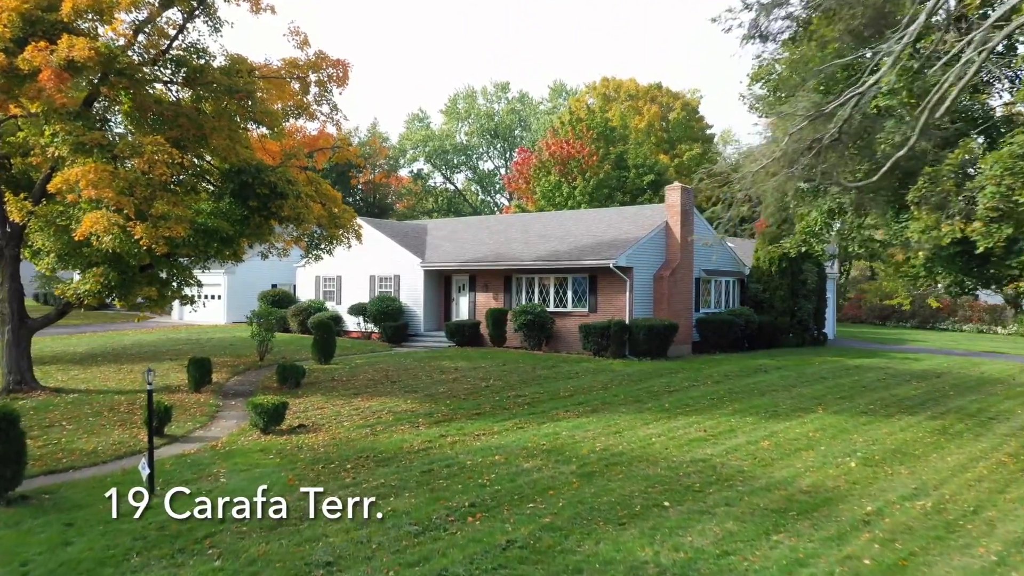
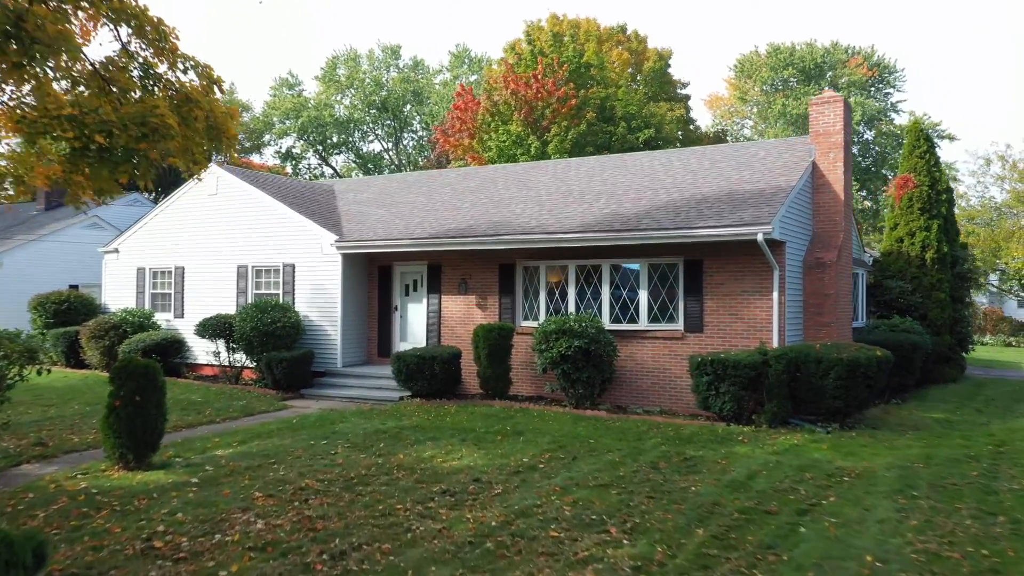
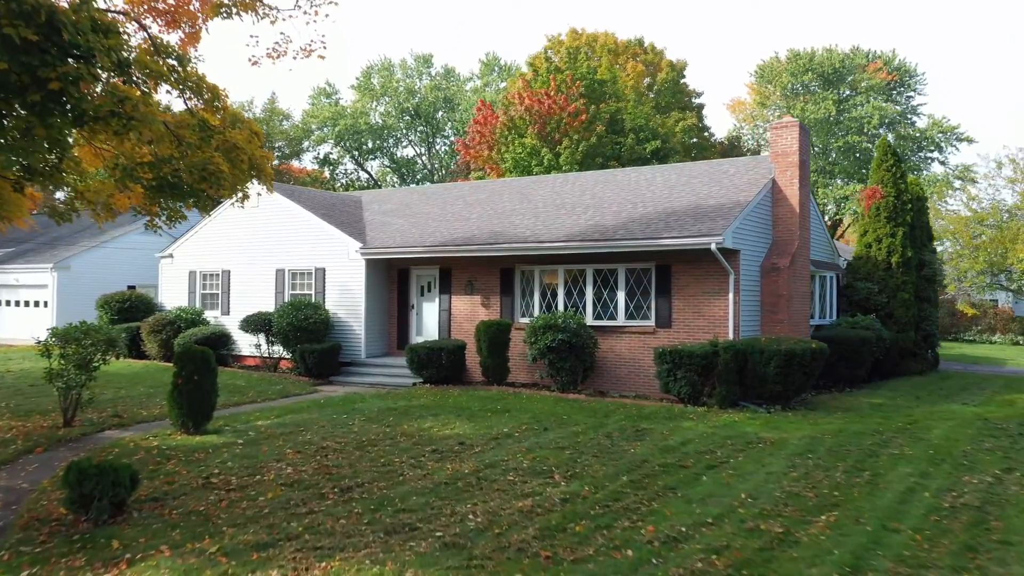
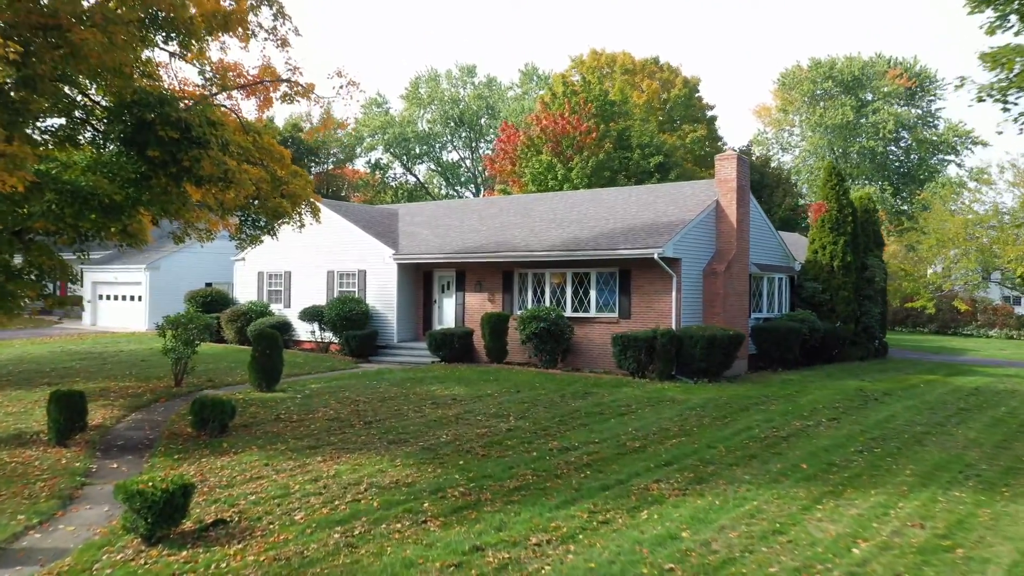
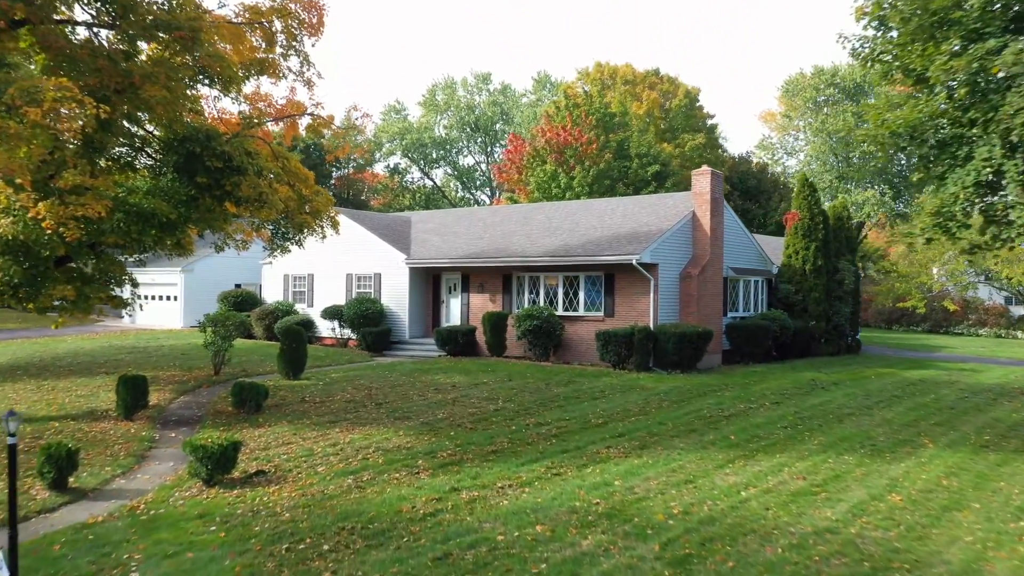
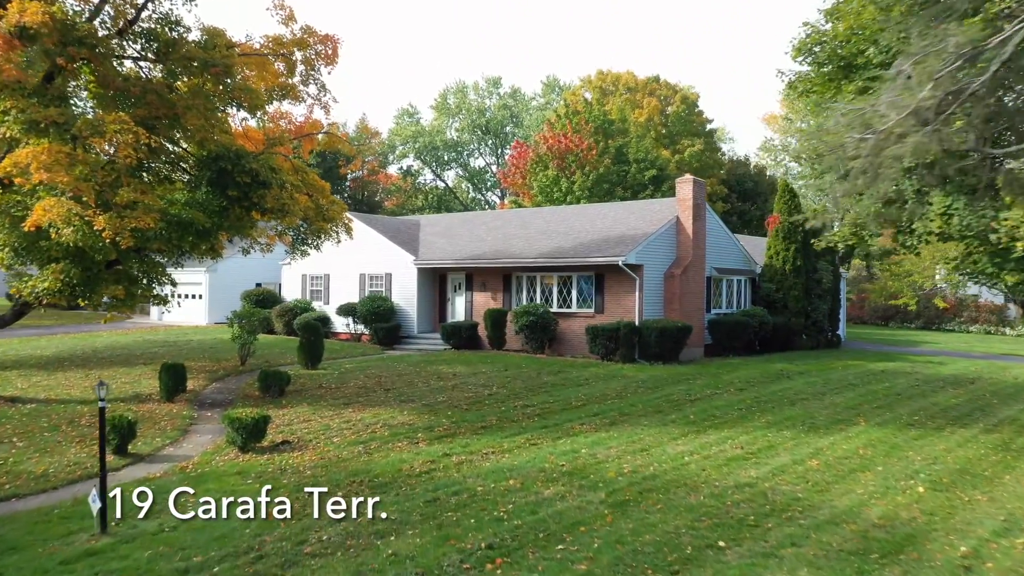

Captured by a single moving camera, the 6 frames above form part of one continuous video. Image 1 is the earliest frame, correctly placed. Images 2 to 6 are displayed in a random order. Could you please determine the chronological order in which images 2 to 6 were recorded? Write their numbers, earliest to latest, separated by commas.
6, 5, 4, 3, 2
